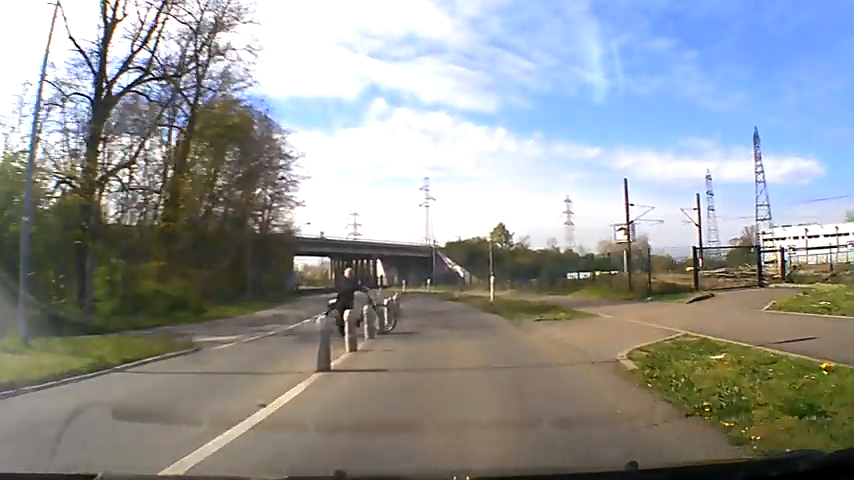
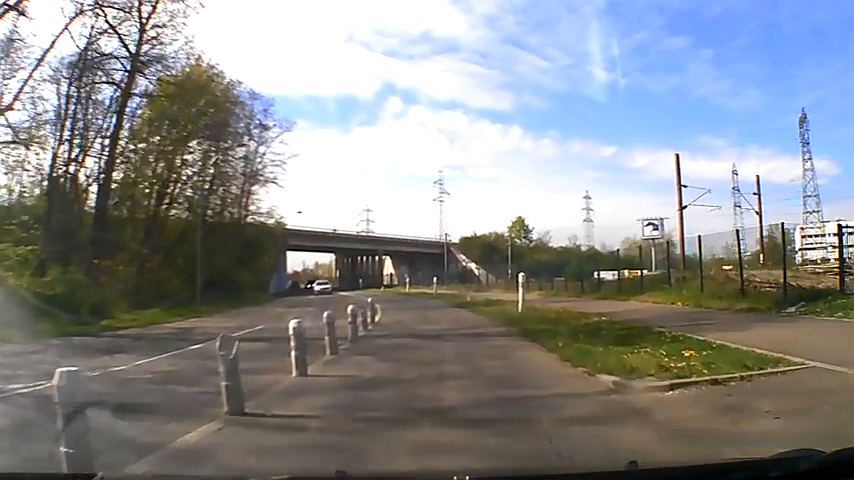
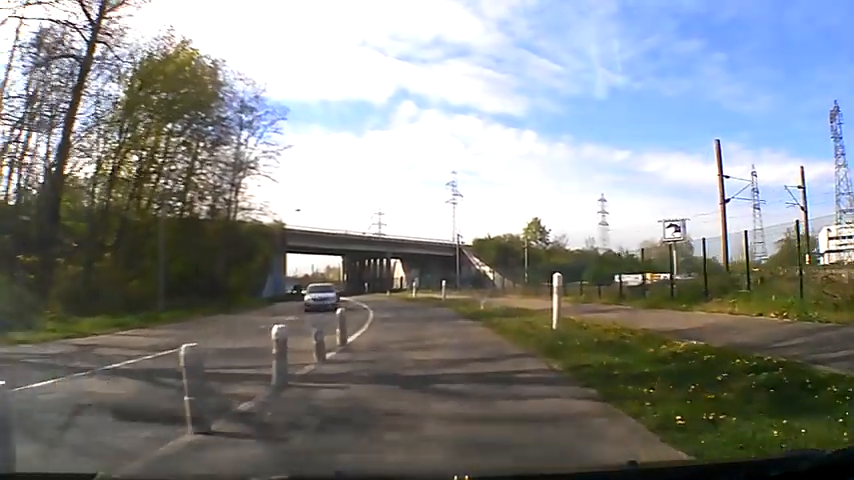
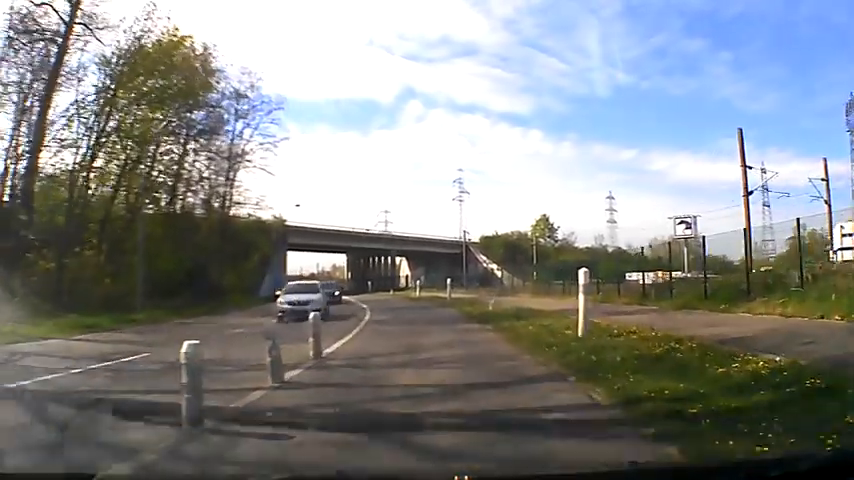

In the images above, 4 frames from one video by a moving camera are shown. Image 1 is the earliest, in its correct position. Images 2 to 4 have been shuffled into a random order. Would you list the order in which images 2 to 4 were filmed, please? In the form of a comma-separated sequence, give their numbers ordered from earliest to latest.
2, 3, 4
